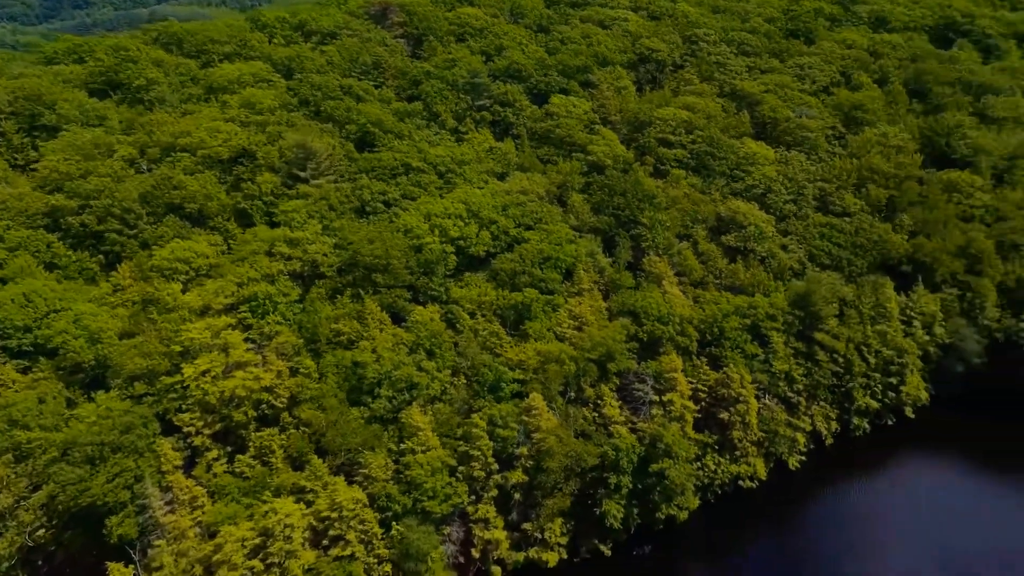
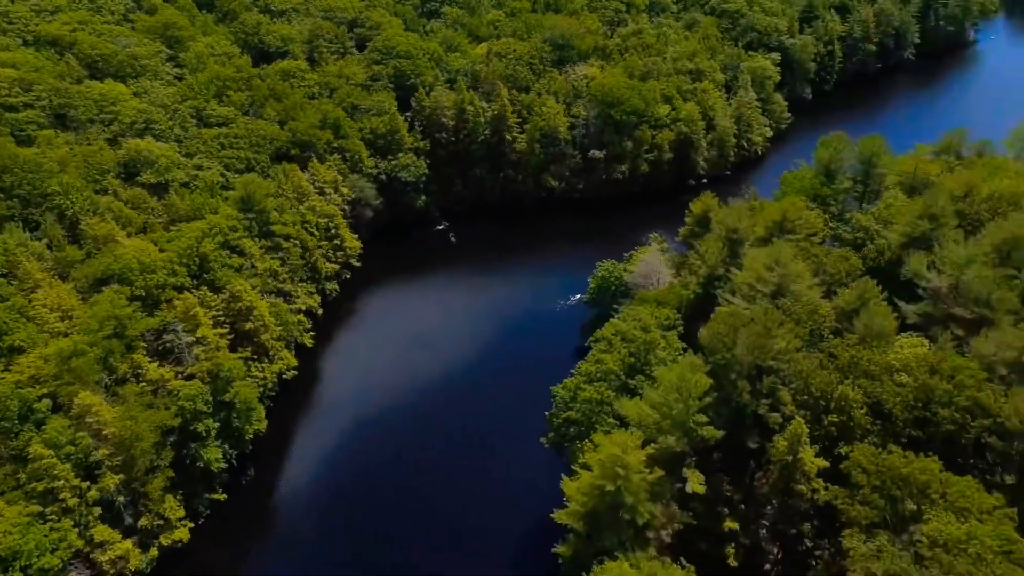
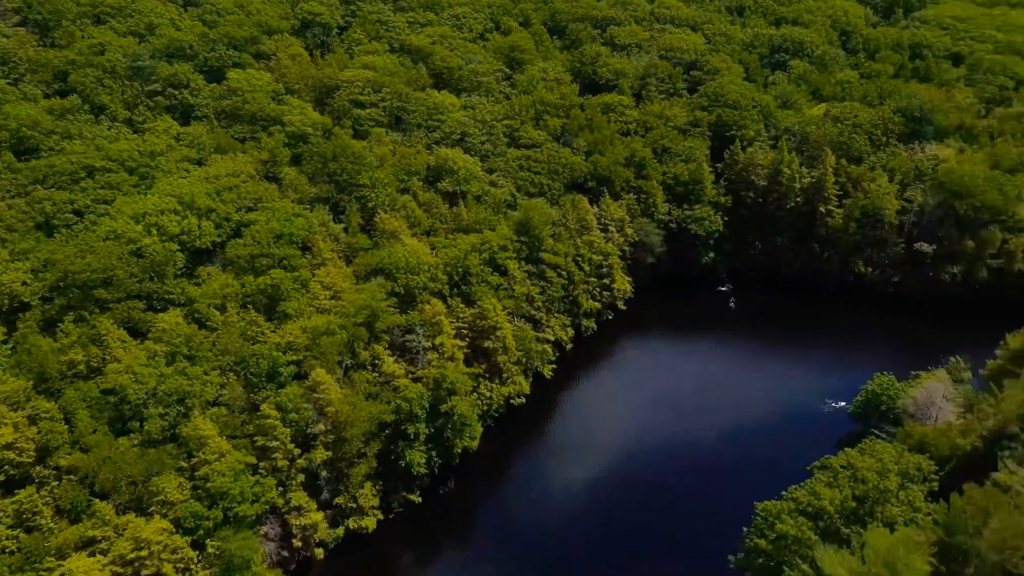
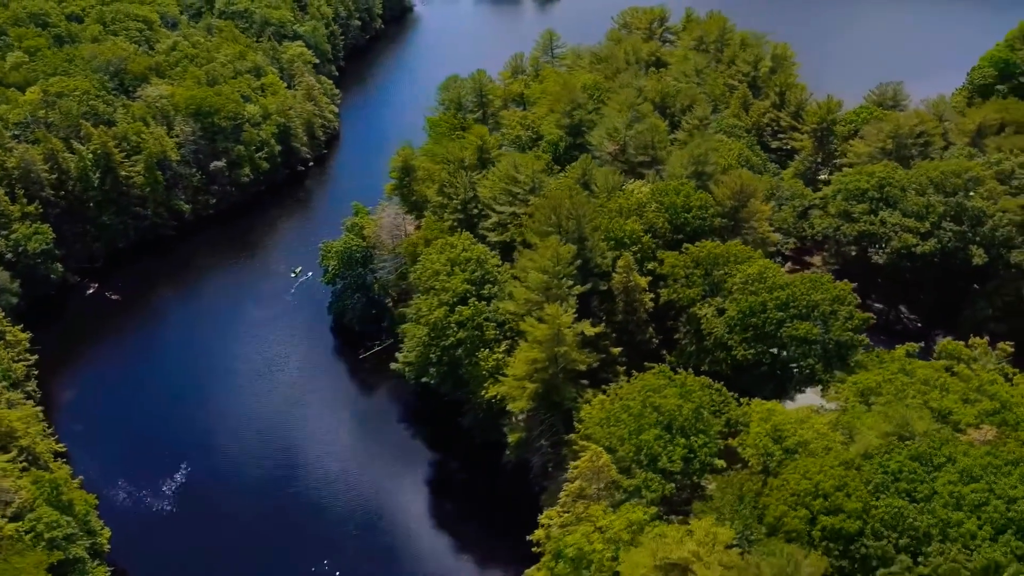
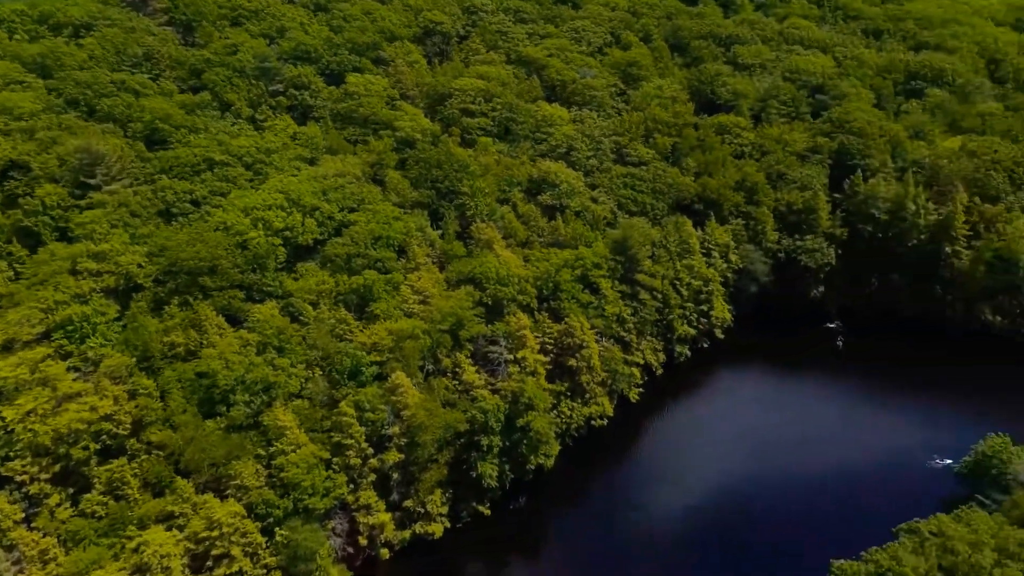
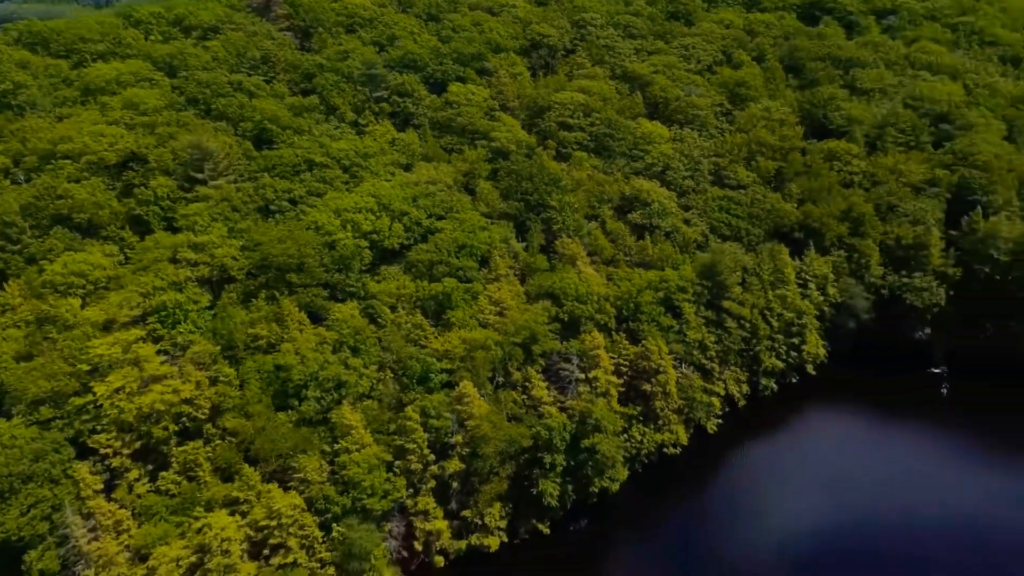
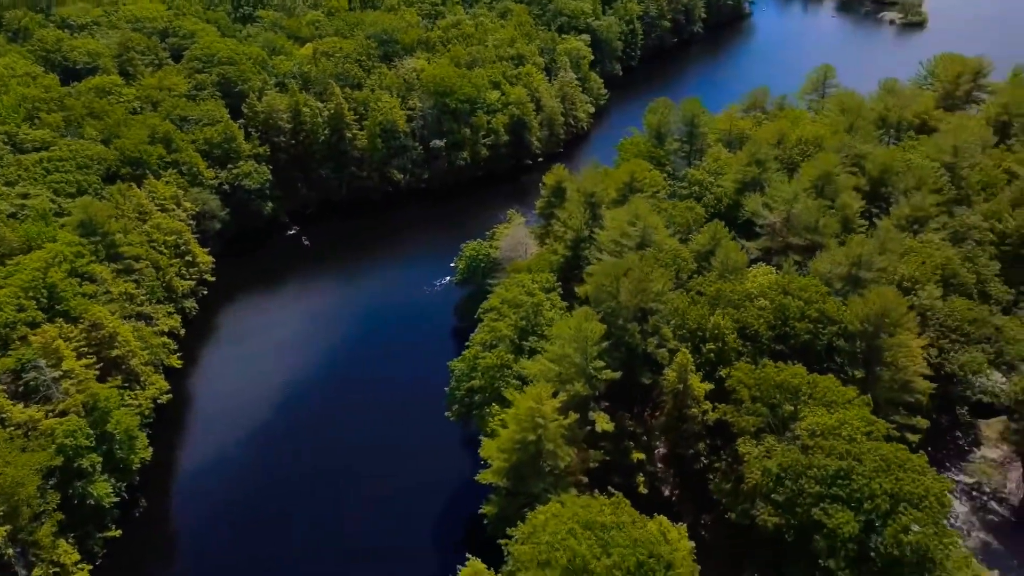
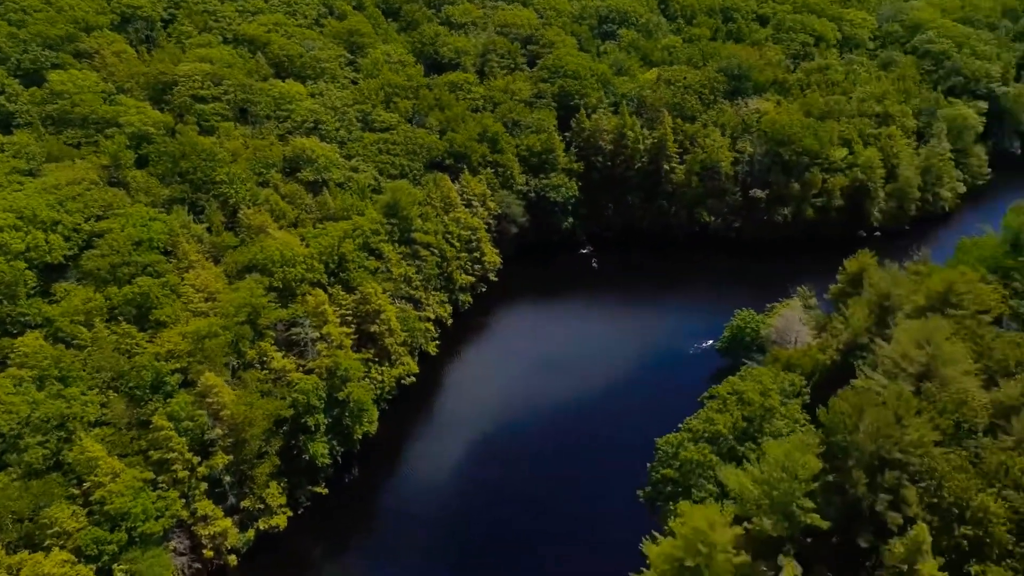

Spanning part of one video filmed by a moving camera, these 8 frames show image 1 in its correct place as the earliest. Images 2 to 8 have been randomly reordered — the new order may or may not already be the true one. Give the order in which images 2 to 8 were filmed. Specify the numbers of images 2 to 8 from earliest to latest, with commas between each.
6, 5, 3, 8, 2, 7, 4
